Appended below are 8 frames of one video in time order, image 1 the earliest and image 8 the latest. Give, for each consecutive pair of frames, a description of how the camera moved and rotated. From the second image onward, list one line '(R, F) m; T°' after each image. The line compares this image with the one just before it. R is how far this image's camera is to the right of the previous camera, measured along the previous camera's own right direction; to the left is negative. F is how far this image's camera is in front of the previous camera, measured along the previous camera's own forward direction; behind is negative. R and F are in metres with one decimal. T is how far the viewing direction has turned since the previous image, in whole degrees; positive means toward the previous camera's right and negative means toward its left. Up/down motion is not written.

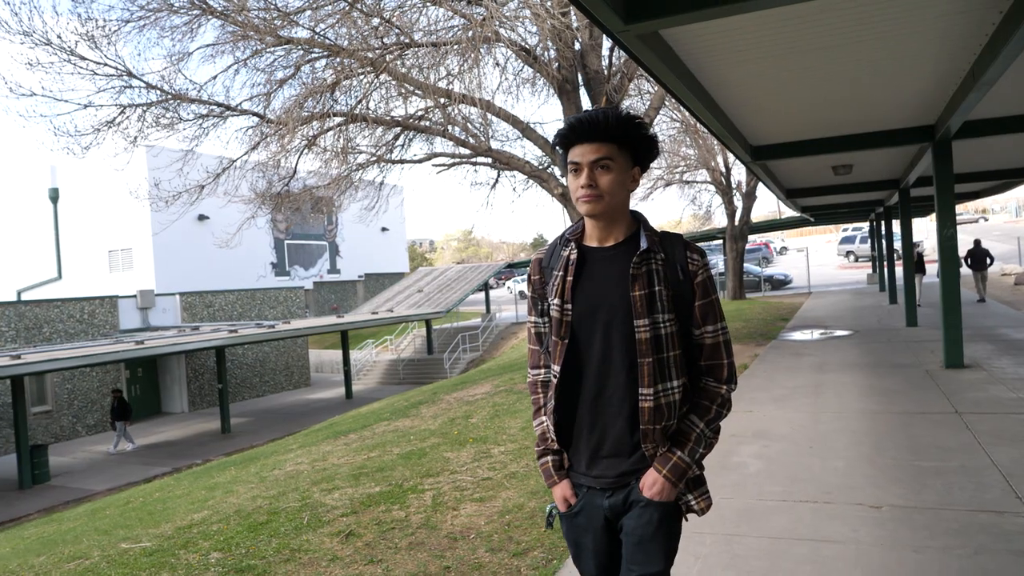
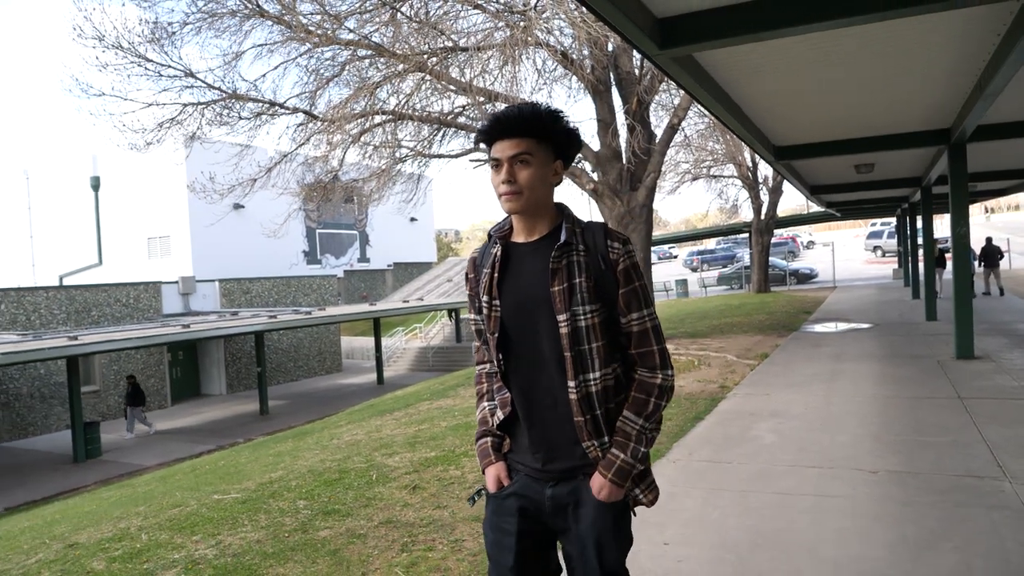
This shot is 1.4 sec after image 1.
(-0.2, -0.7) m; -2°
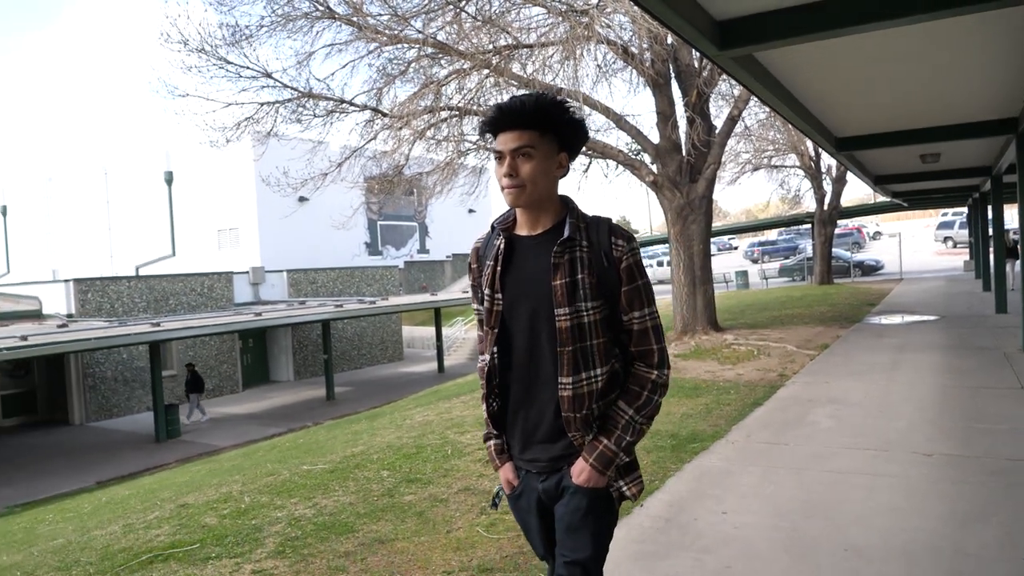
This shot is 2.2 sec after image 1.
(-0.1, -0.4) m; -4°
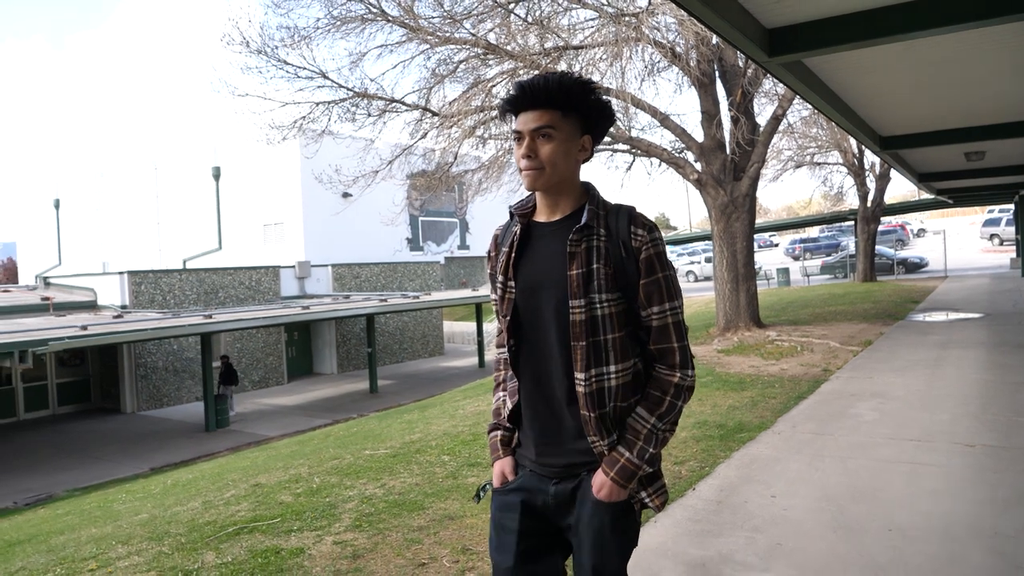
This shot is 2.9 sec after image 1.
(-0.2, -0.3) m; -3°
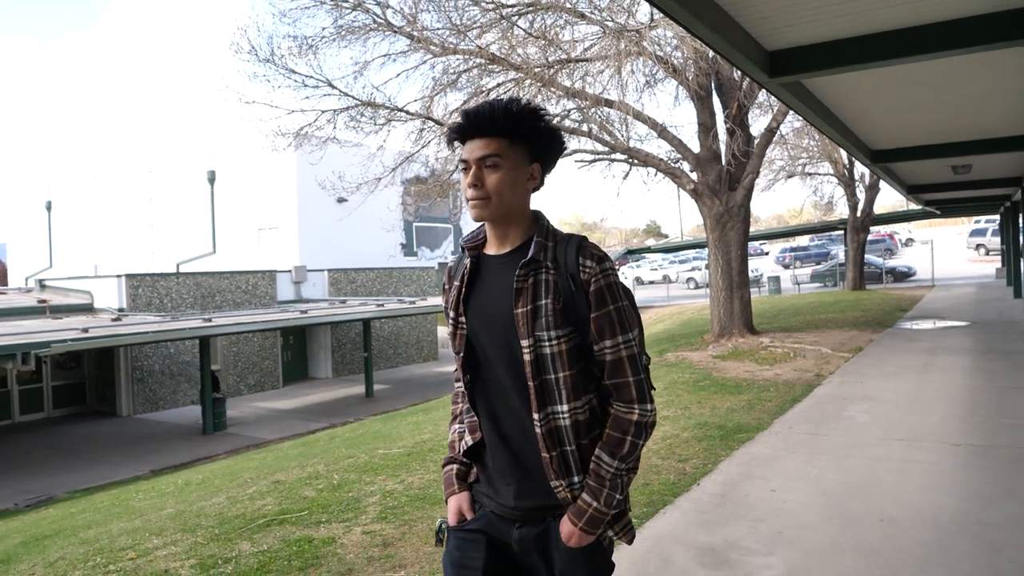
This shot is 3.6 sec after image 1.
(-0.2, -0.3) m; +1°
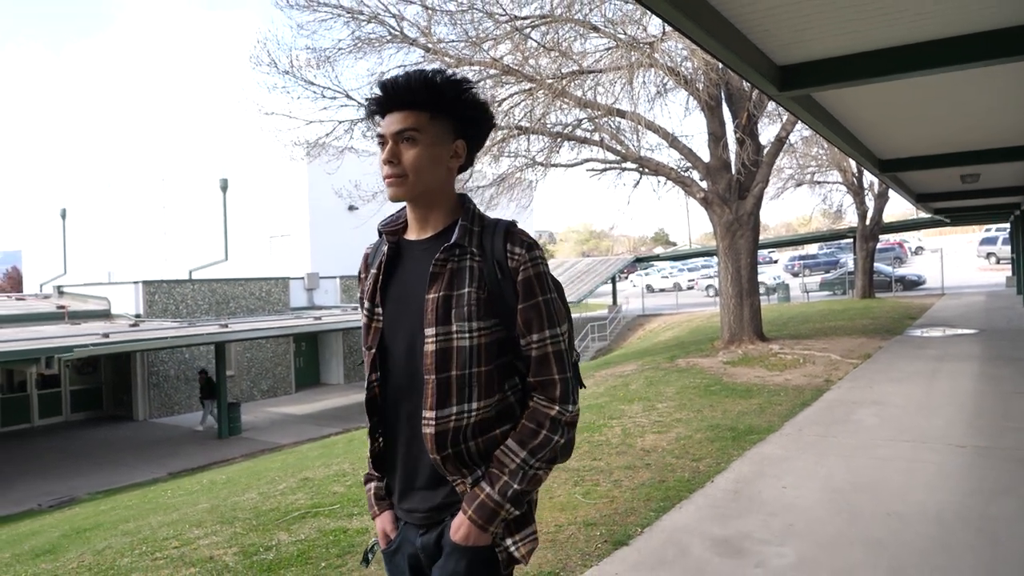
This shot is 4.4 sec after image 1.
(-0.1, -0.3) m; -1°
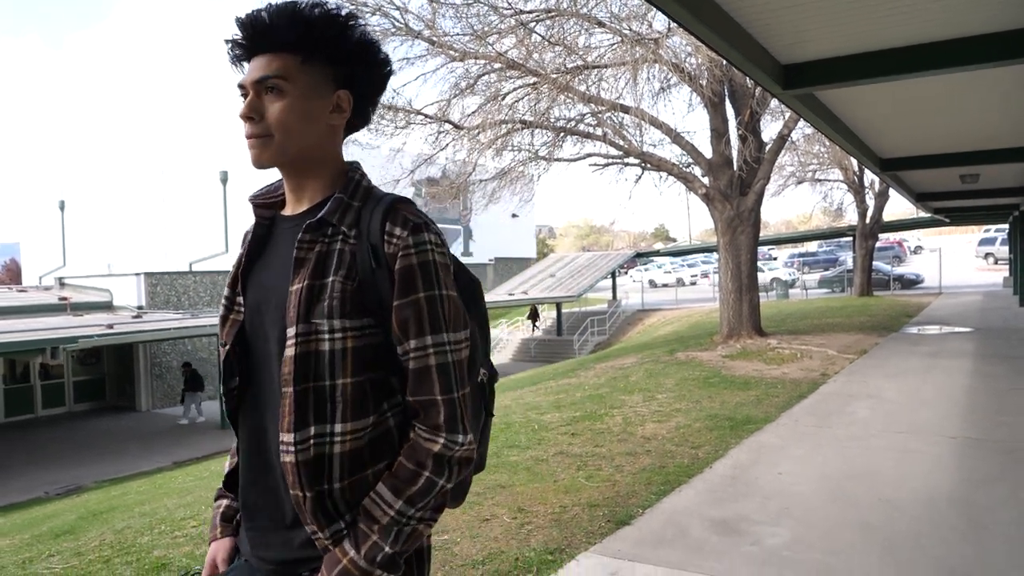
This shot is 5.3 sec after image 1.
(-0.1, -0.2) m; 0°
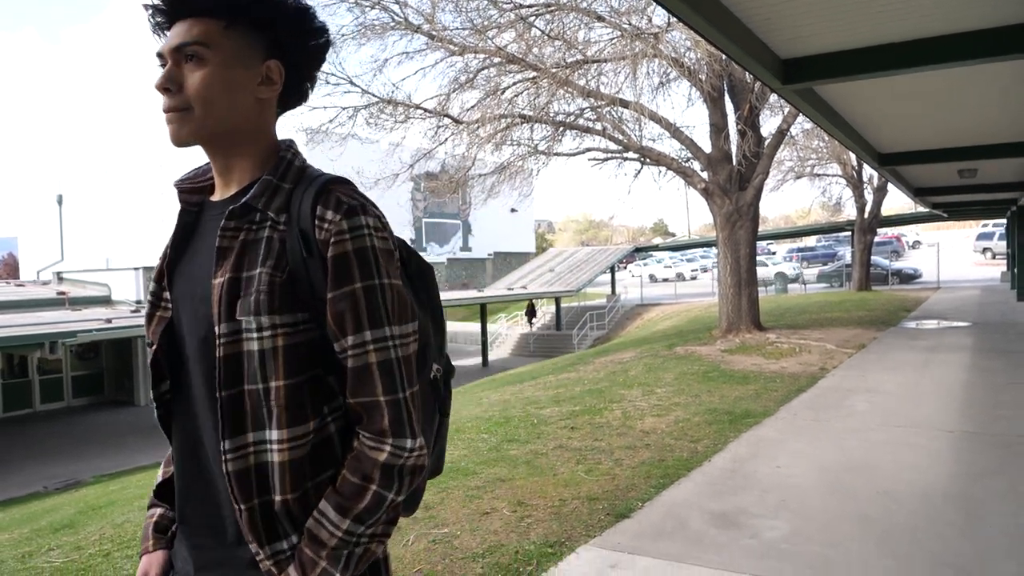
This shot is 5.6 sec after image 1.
(0.0, 0.0) m; 0°
